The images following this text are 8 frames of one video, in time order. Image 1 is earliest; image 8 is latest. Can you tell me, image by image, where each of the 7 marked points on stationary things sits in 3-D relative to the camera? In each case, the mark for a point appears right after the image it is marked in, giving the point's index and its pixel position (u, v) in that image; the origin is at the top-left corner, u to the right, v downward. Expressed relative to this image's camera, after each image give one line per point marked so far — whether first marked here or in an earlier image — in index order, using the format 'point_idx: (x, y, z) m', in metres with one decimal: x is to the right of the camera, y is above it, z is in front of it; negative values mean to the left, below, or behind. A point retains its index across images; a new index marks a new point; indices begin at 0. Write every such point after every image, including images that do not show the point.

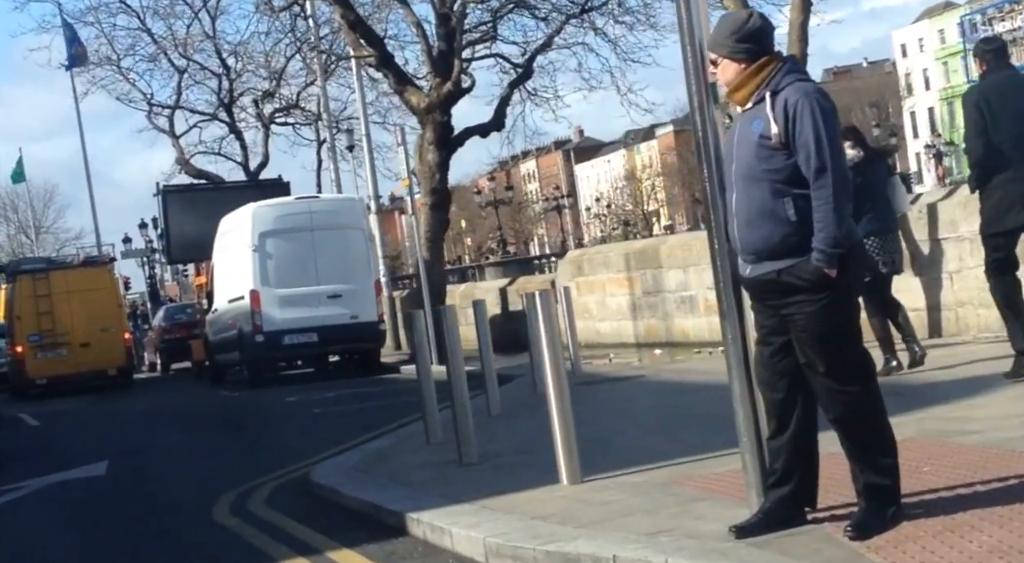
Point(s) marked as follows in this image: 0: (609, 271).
0: (+1.5, +0.2, +19.9) m
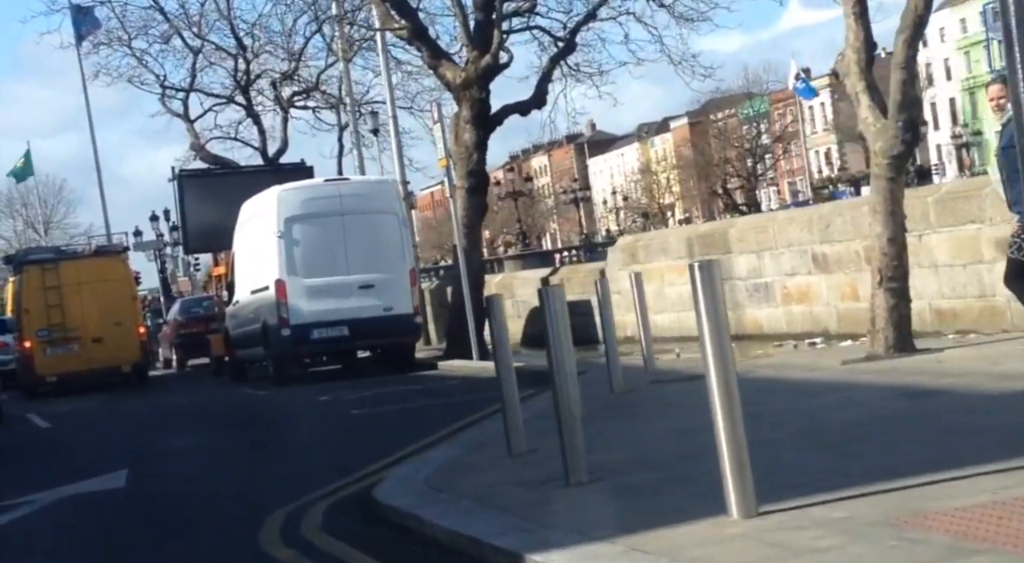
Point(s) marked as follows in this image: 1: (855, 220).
0: (+2.1, +0.3, +18.2) m
1: (+3.6, +0.6, +13.9) m
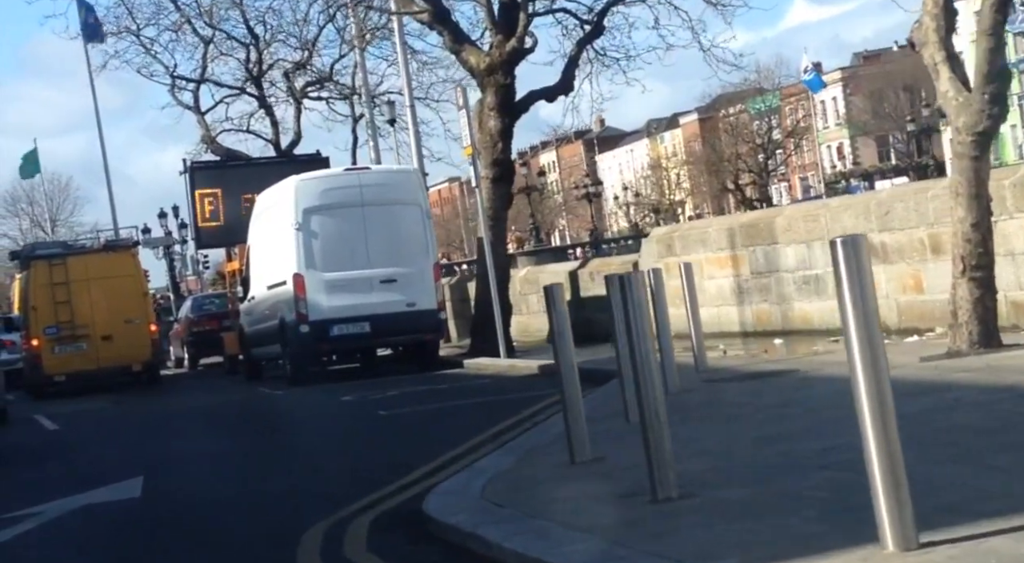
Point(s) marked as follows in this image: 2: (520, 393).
0: (+2.5, +0.4, +17.3) m
1: (+4.0, +0.7, +13.0) m
2: (+0.1, -1.2, +14.6) m
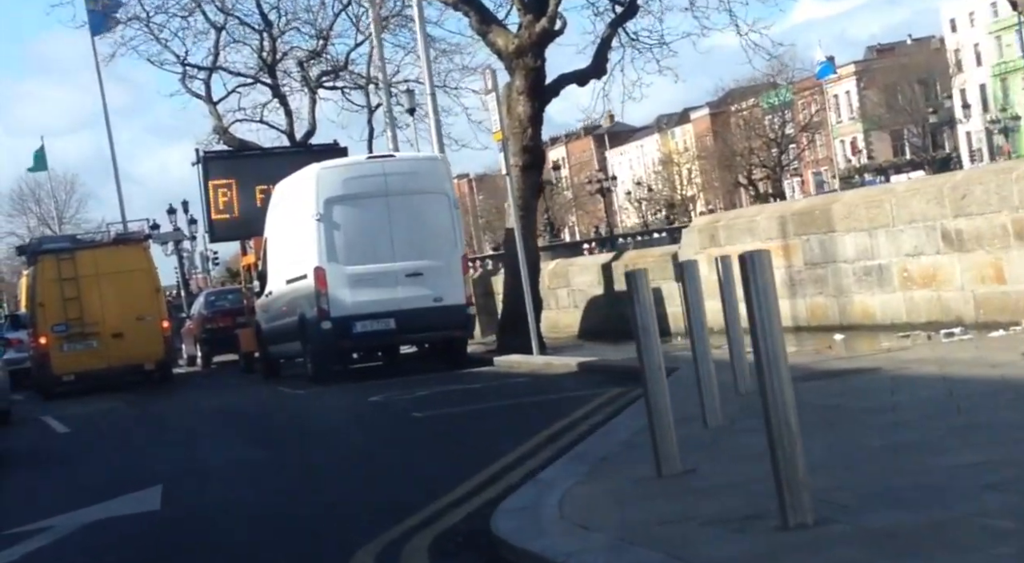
0: (+3.0, +0.5, +16.2) m
1: (+4.4, +0.8, +12.0) m
2: (+0.5, -1.2, +13.6) m
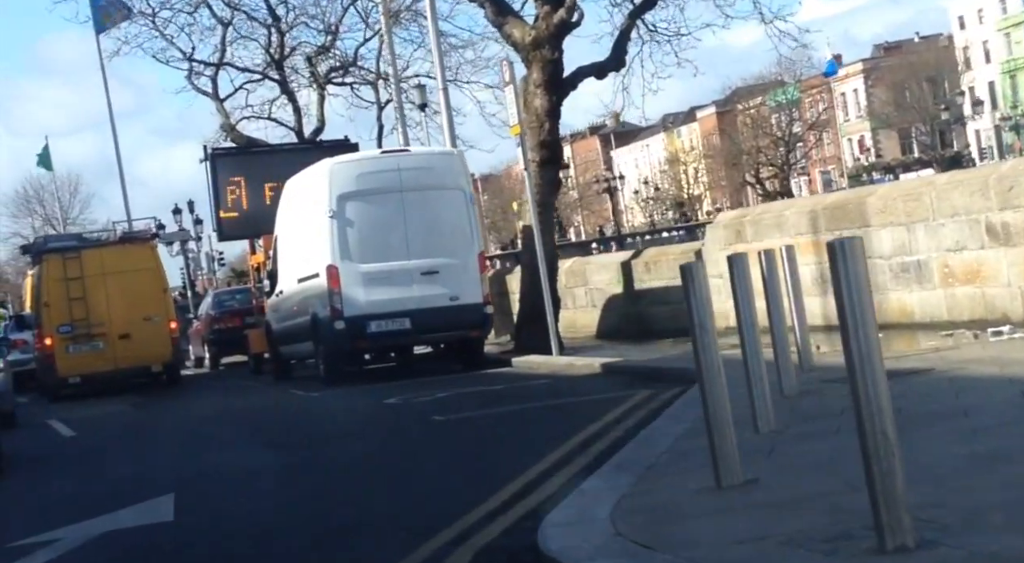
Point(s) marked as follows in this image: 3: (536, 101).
0: (+3.2, +0.6, +15.7) m
1: (+4.6, +0.9, +11.4) m
2: (+0.8, -1.1, +13.0) m
3: (+0.4, +2.7, +19.5) m
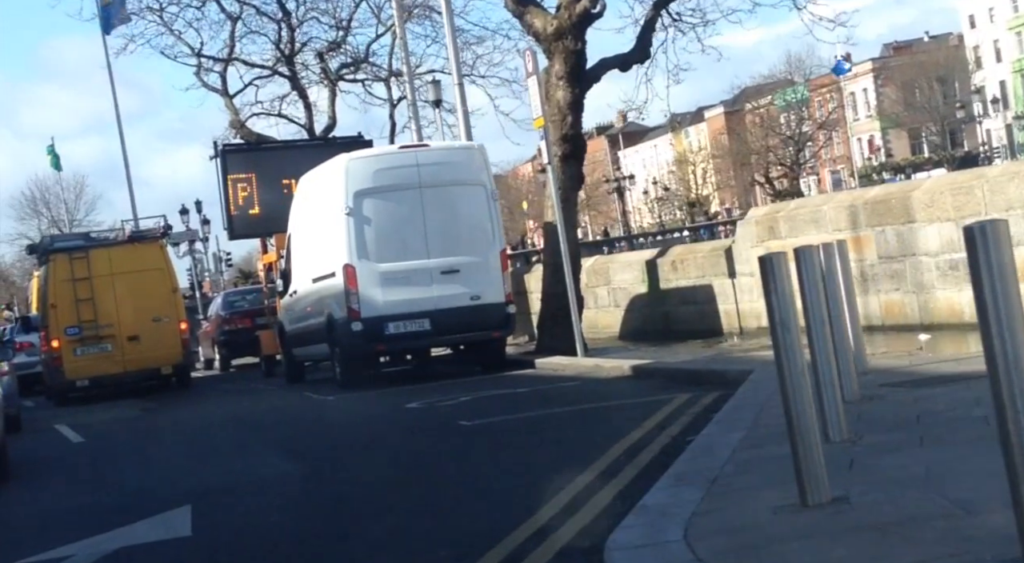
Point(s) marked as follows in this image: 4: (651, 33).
0: (+3.5, +0.6, +15.1) m
1: (+4.9, +0.9, +10.8) m
2: (+1.0, -1.1, +12.4) m
3: (+0.7, +2.7, +18.9) m
4: (+2.1, +3.7, +19.8) m
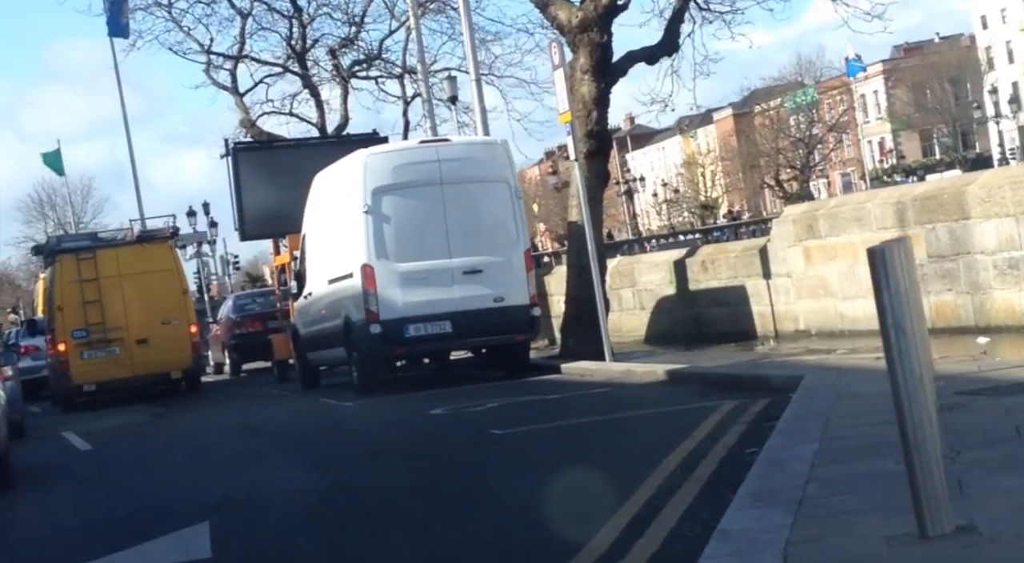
0: (+3.8, +0.6, +14.3) m
1: (+5.2, +0.9, +10.0) m
2: (+1.3, -1.1, +11.7) m
3: (+1.0, +2.7, +18.2) m
4: (+2.4, +3.7, +19.0) m
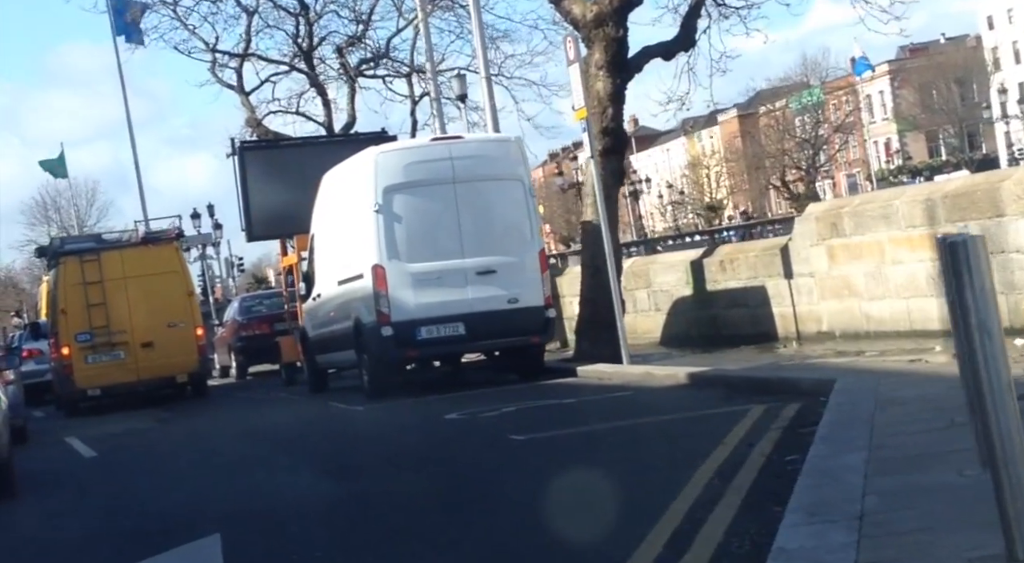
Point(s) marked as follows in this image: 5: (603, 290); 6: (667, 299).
0: (+4.0, +0.6, +13.9) m
1: (+5.4, +0.9, +9.6) m
2: (+1.5, -1.1, +11.2) m
3: (+1.2, +2.6, +17.8) m
4: (+2.6, +3.7, +18.6) m
5: (+1.2, -0.1, +18.0) m
6: (+2.3, -0.2, +19.4) m
